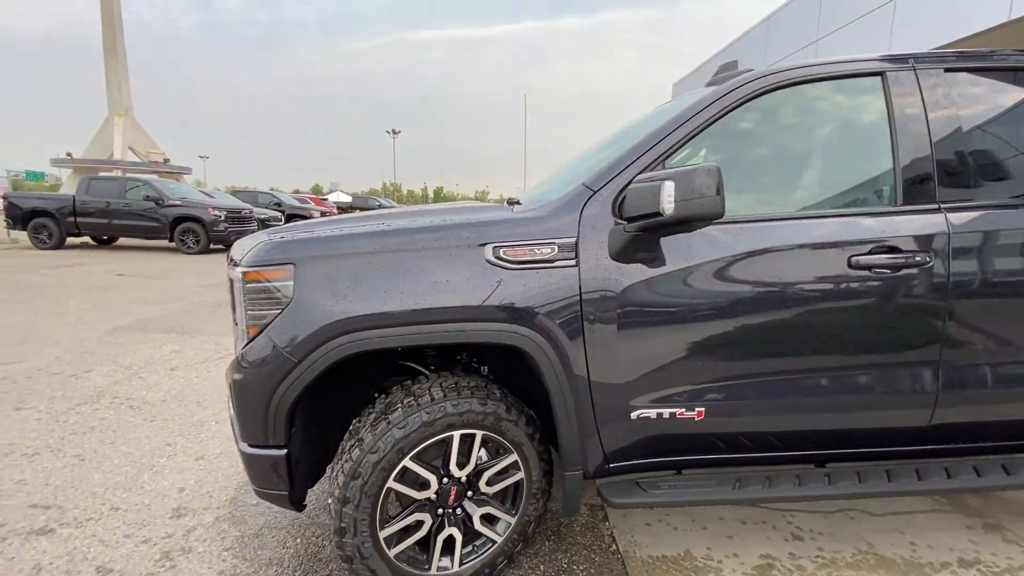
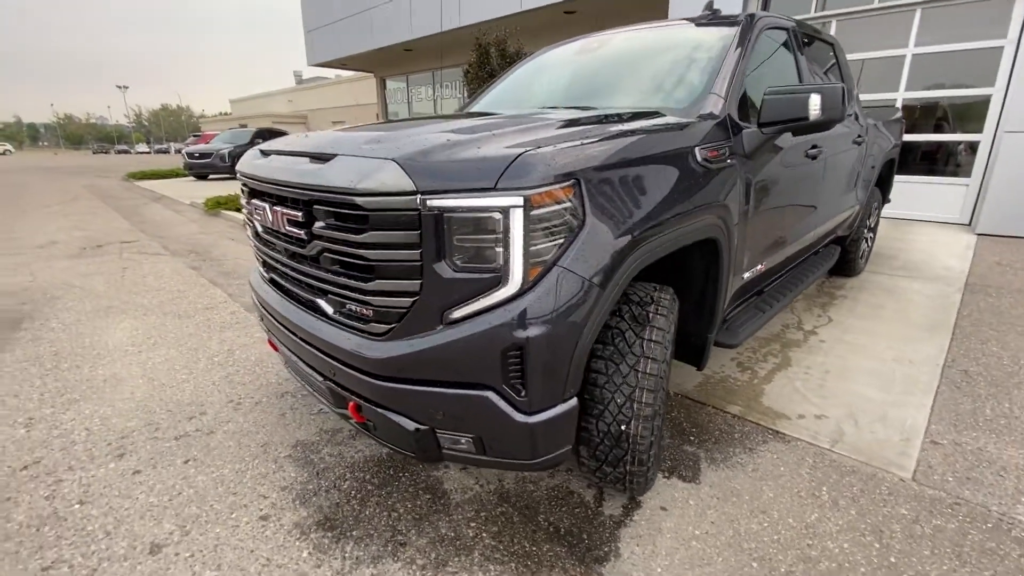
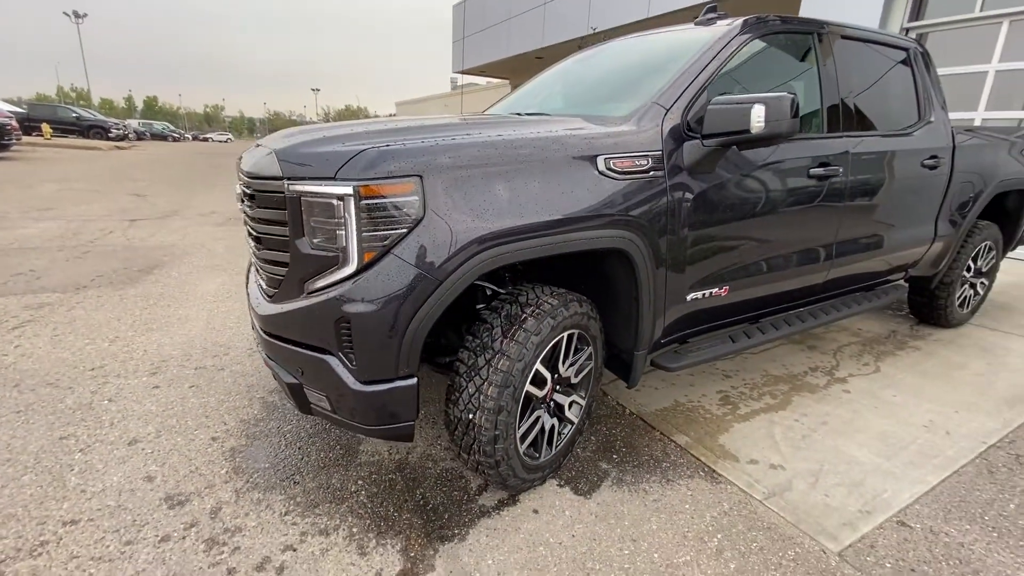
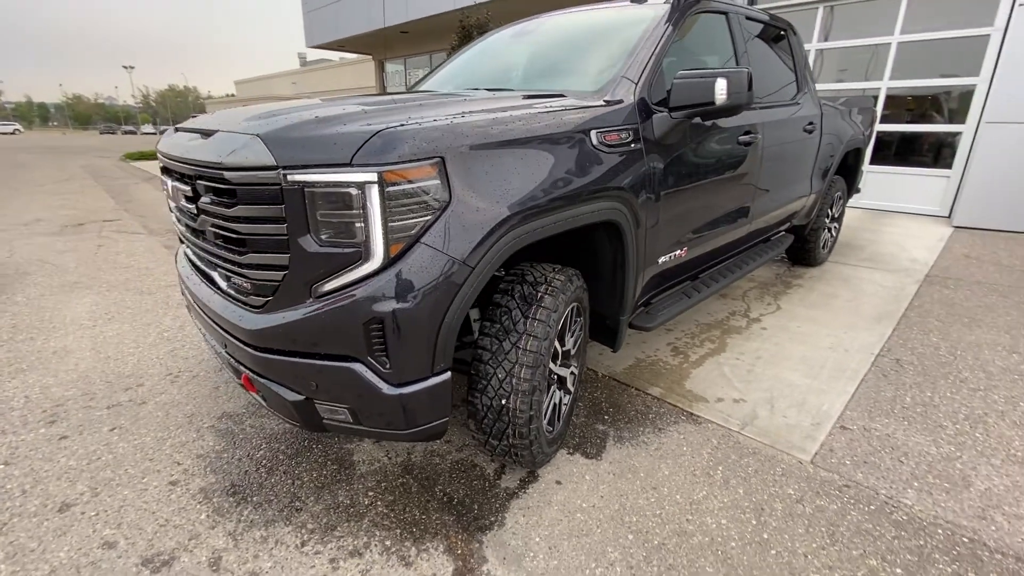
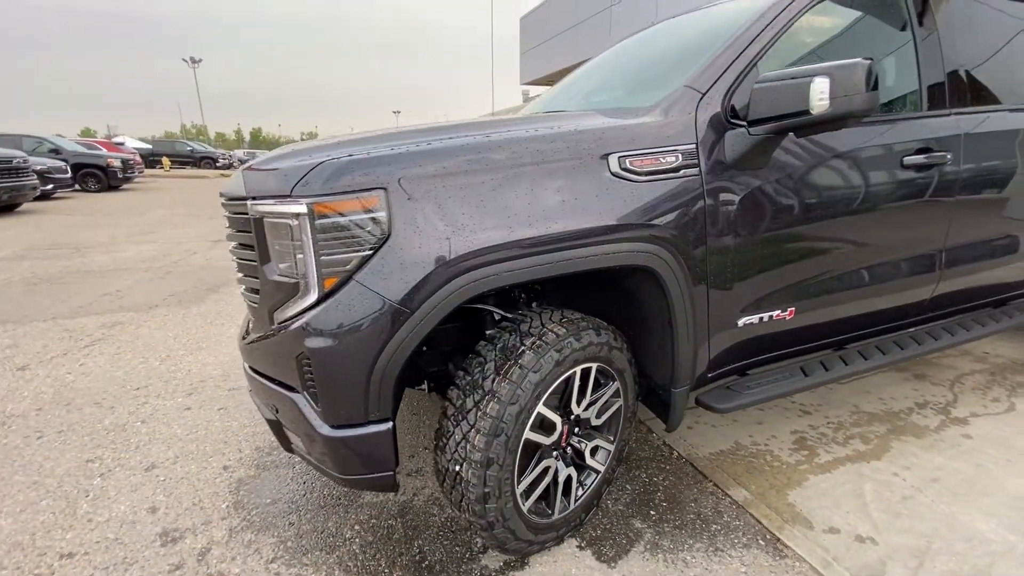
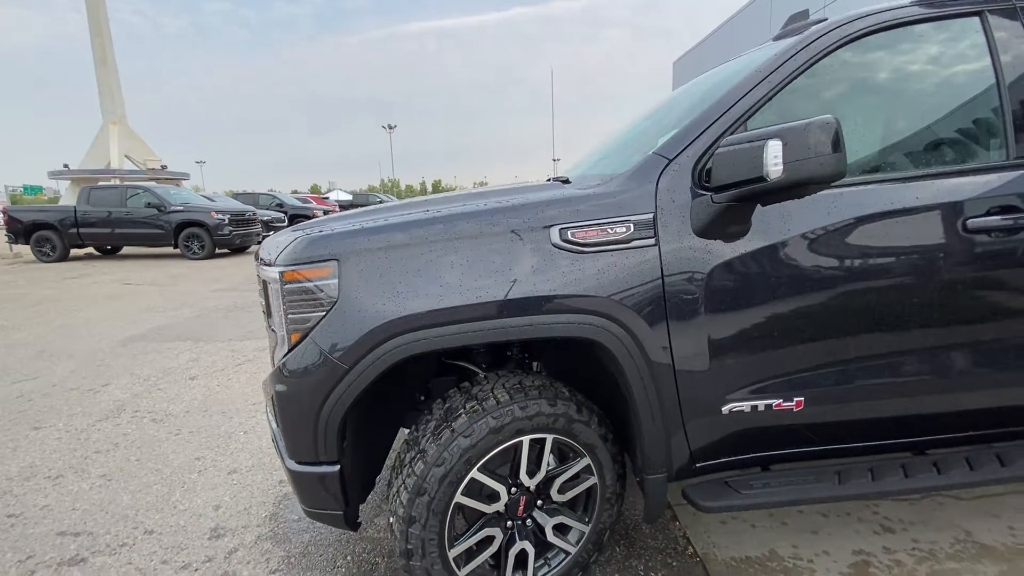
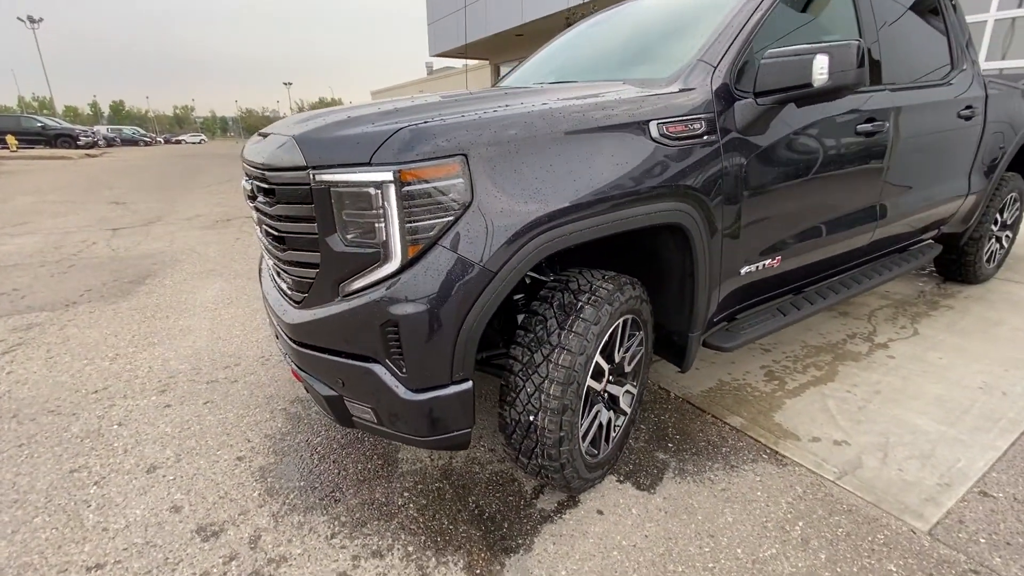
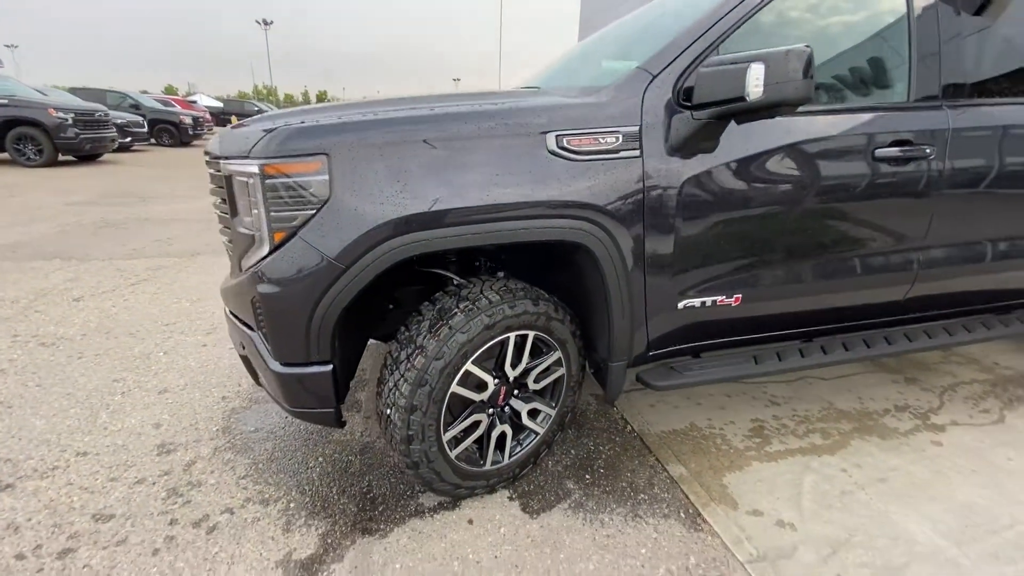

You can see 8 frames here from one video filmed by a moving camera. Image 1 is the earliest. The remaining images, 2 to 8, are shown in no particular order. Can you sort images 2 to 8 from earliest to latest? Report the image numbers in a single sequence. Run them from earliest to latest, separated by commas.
6, 8, 5, 3, 7, 4, 2
